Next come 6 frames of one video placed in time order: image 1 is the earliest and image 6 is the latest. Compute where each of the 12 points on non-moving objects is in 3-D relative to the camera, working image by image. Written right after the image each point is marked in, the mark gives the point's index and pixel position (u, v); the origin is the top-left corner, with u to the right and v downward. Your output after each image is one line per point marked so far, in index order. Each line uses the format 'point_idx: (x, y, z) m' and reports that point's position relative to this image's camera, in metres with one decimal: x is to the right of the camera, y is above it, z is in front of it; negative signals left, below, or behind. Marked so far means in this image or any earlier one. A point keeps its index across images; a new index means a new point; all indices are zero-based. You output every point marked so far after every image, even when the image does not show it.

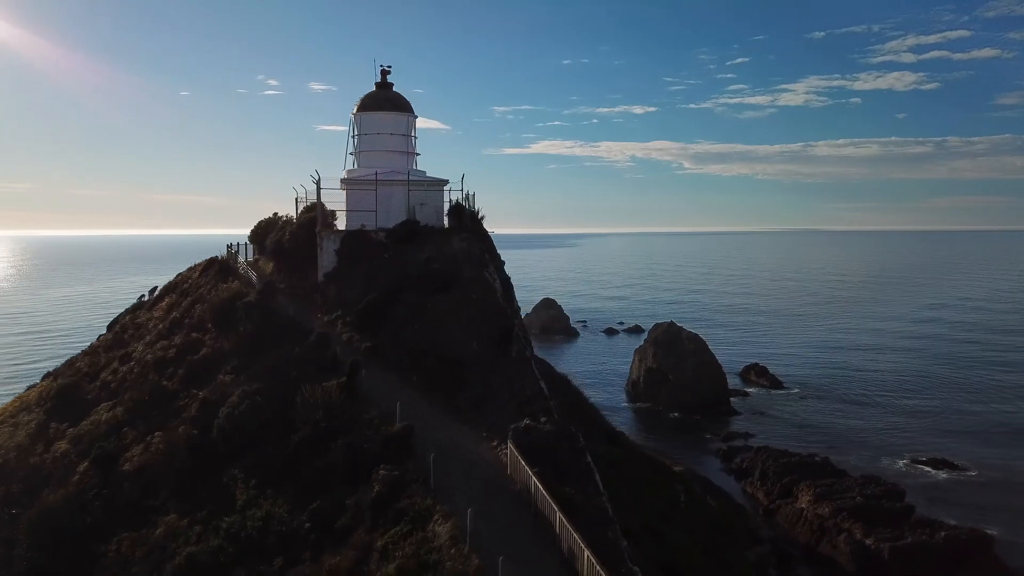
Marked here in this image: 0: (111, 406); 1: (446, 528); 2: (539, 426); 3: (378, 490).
0: (-10.9, -3.2, +17.4) m
1: (-0.9, -3.4, +8.9) m
2: (+0.4, -2.4, +11.3) m
3: (-2.2, -3.3, +10.3) m
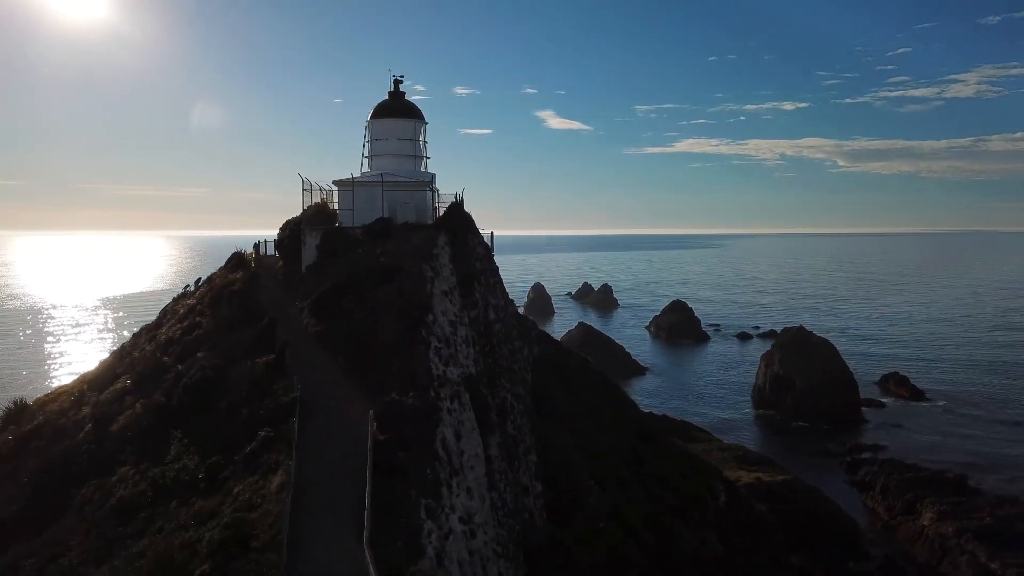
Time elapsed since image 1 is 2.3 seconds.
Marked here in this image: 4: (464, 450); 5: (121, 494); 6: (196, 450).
0: (-12.3, -2.9, +20.4) m
1: (-3.9, -3.2, +10.5) m
2: (-2.1, -2.2, +12.6) m
3: (-4.9, -3.1, +12.0) m
4: (-1.0, -3.4, +13.3) m
5: (-8.1, -4.2, +13.2) m
6: (-6.6, -3.4, +13.4) m
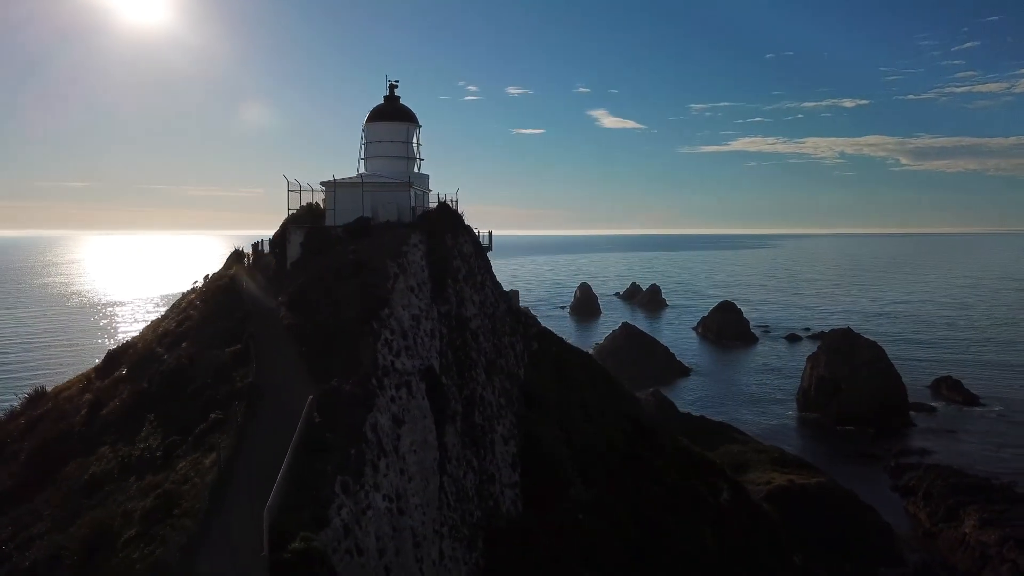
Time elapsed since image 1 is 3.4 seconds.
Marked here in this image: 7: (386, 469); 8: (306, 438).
0: (-13.3, -2.7, +21.9) m
1: (-5.4, -3.0, +11.5) m
2: (-3.6, -2.1, +13.5) m
3: (-6.4, -2.9, +13.1) m
4: (-2.4, -3.3, +14.2) m
5: (-9.5, -4.1, +14.5) m
6: (-8.0, -3.3, +14.6) m
7: (-2.5, -3.6, +12.7) m
8: (-3.8, -2.8, +11.7) m
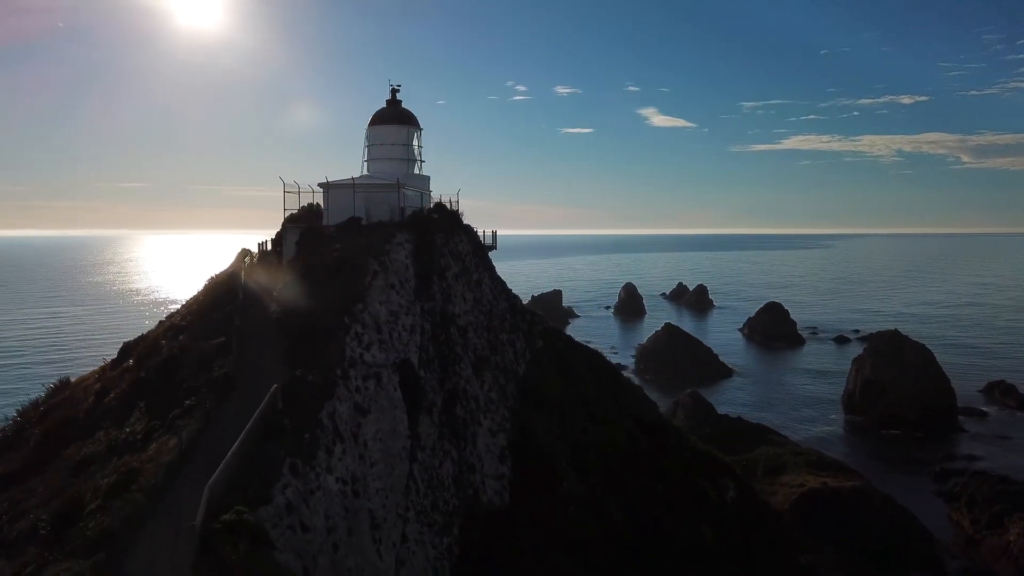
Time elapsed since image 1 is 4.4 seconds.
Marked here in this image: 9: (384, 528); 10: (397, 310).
0: (-13.9, -2.6, +23.3) m
1: (-6.5, -3.0, +12.5) m
2: (-4.6, -2.0, +14.4) m
3: (-7.4, -2.8, +14.1) m
4: (-3.4, -3.2, +15.0) m
5: (-10.4, -4.0, +15.6) m
6: (-9.0, -3.2, +15.7) m
7: (-3.6, -3.5, +13.5) m
8: (-4.9, -2.7, +12.6) m
9: (-2.9, -5.5, +14.6) m
10: (-3.5, -0.7, +19.8) m
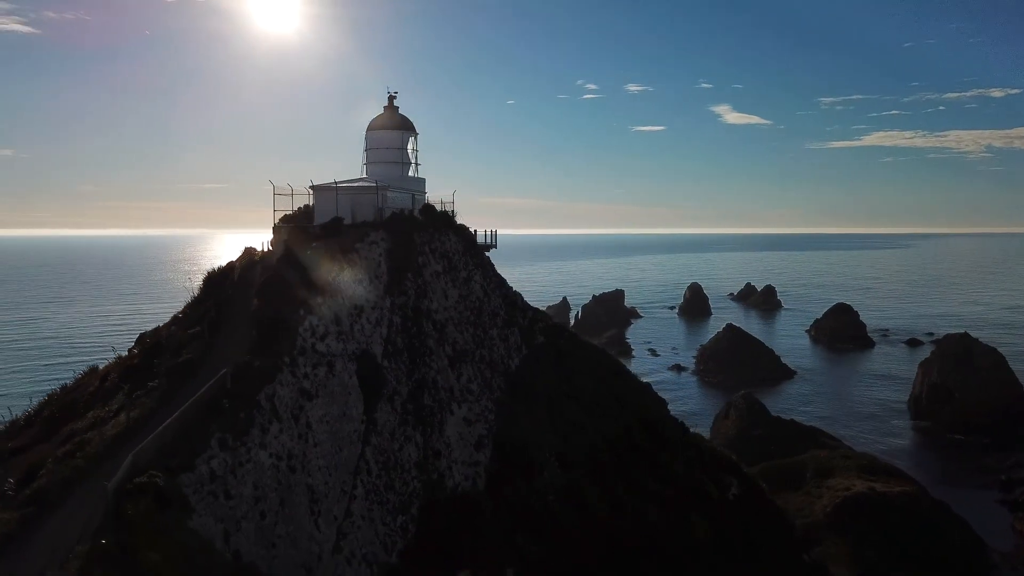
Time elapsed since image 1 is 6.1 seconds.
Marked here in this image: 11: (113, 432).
0: (-15.0, -2.4, +25.4) m
1: (-8.4, -2.8, +14.1) m
2: (-6.4, -1.9, +15.9) m
3: (-9.2, -2.7, +15.8) m
4: (-5.2, -3.1, +16.4) m
5: (-12.1, -3.9, +17.6) m
6: (-10.7, -3.0, +17.5) m
7: (-5.5, -3.4, +14.9) m
8: (-6.8, -2.6, +14.2) m
9: (-4.7, -5.4, +16.0) m
10: (-4.9, -0.6, +21.2) m
11: (-8.2, -3.0, +13.4) m
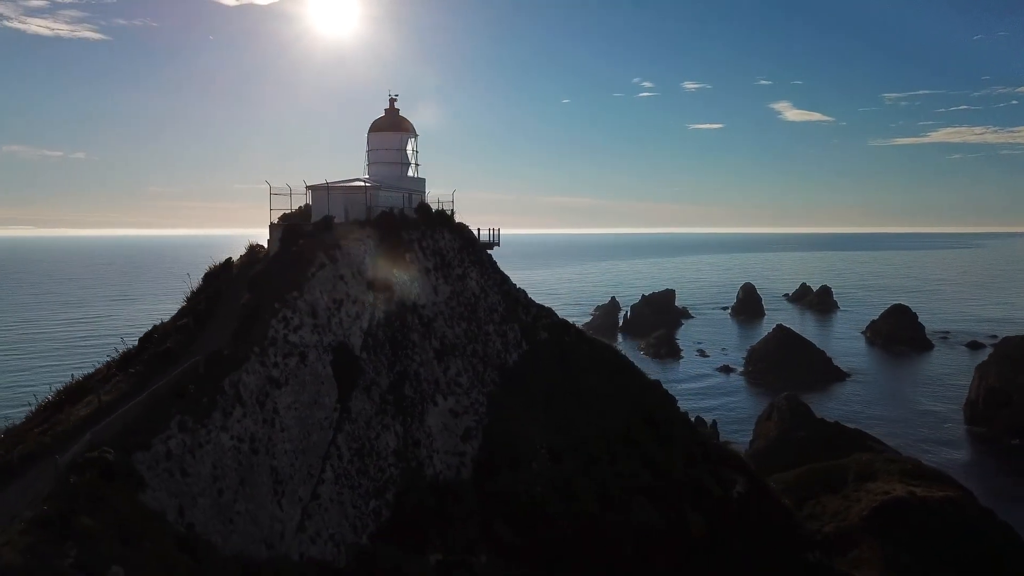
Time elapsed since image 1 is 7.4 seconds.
0: (-15.6, -2.2, +26.9) m
1: (-9.7, -2.7, +15.3) m
2: (-7.6, -1.7, +16.9) m
3: (-10.4, -2.5, +17.0) m
4: (-6.3, -2.9, +17.4) m
5: (-13.2, -3.7, +18.9) m
6: (-11.8, -2.9, +18.8) m
7: (-6.7, -3.2, +15.9) m
8: (-8.1, -2.4, +15.2) m
9: (-5.9, -5.2, +16.9) m
10: (-5.8, -0.4, +22.1) m
11: (-9.6, -2.8, +14.5) m
